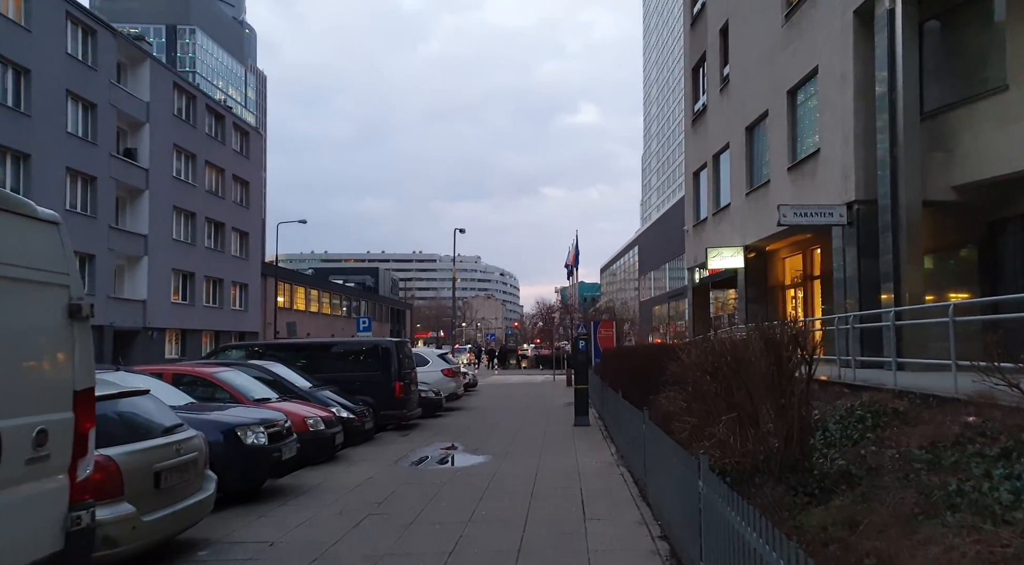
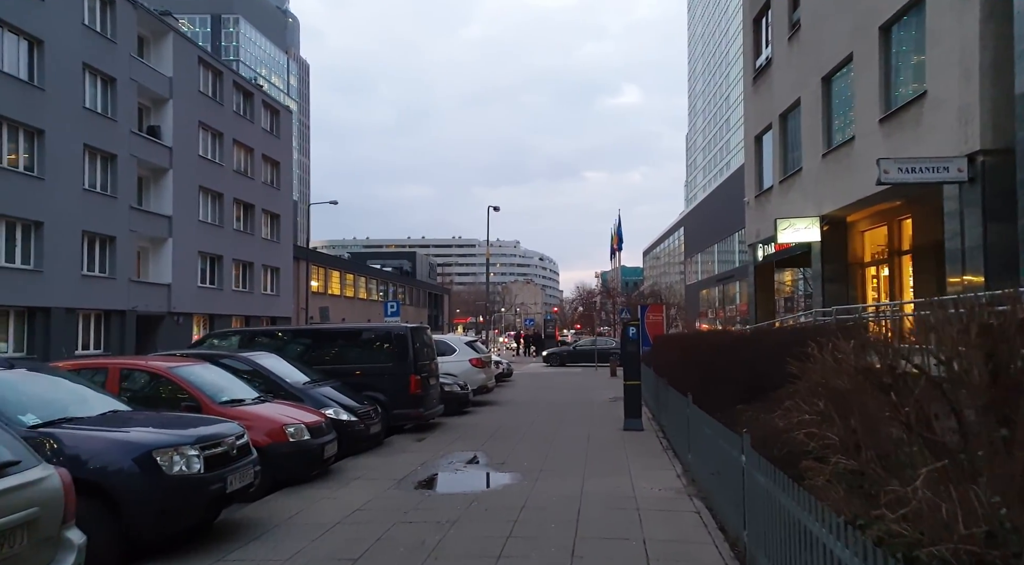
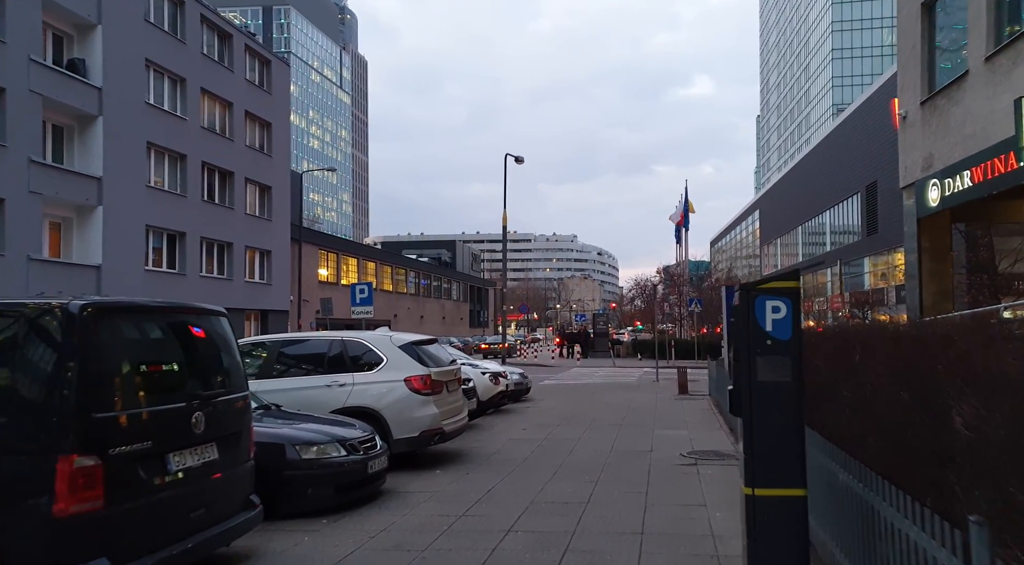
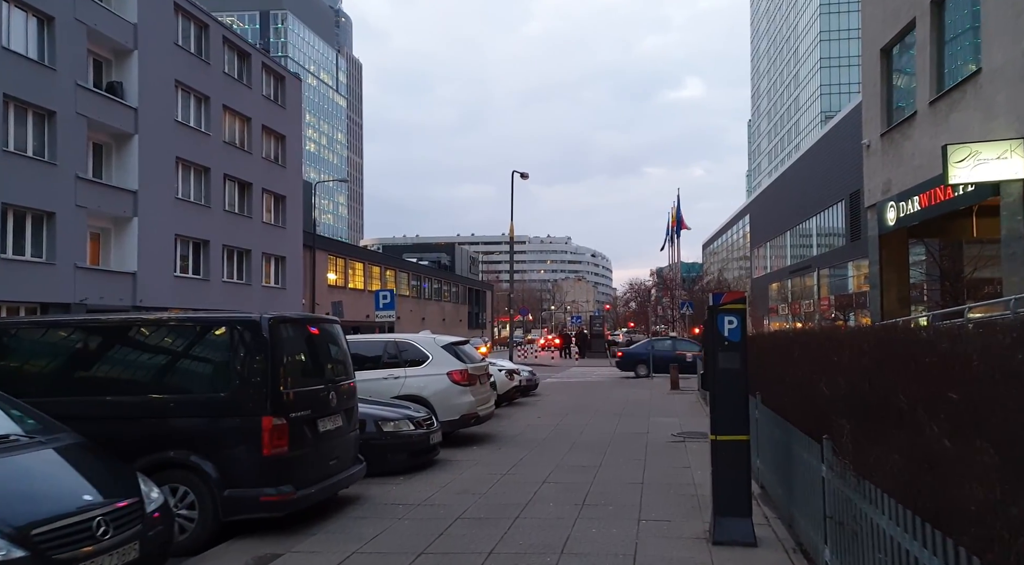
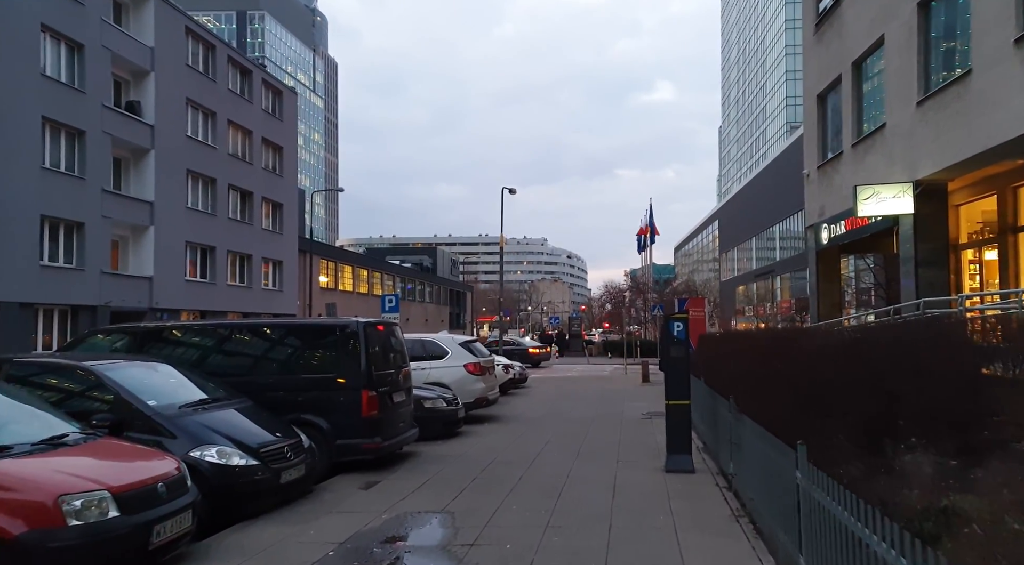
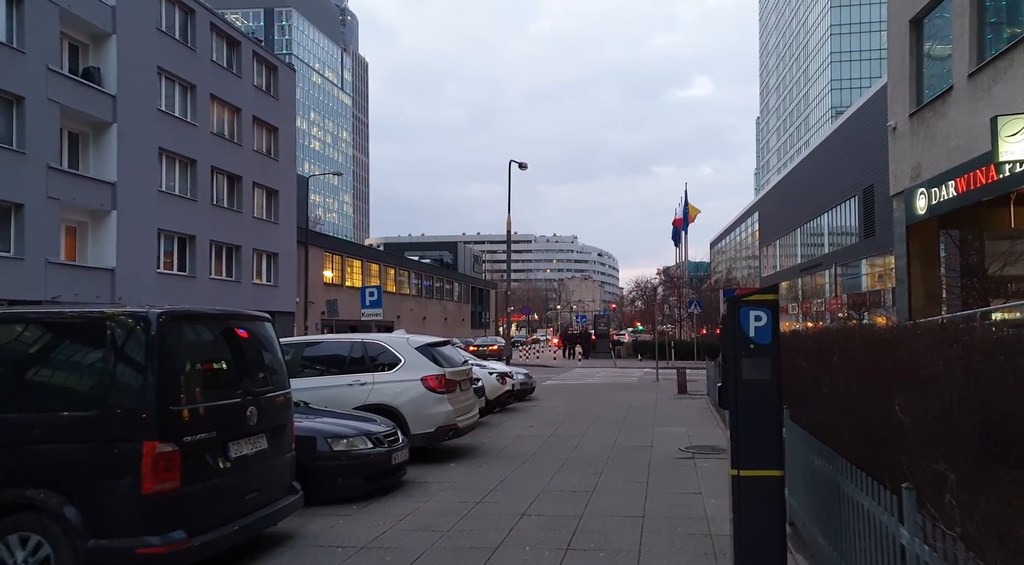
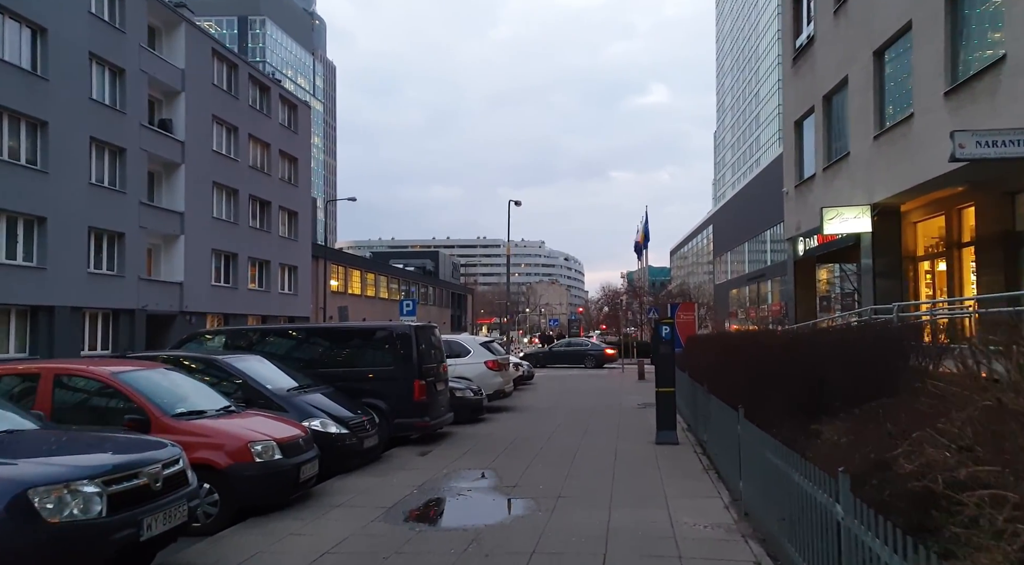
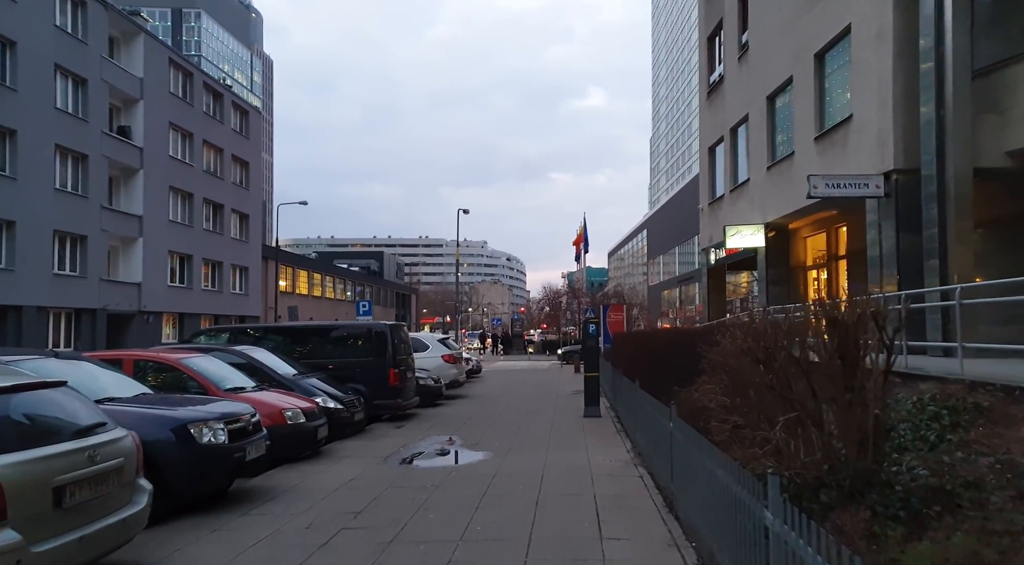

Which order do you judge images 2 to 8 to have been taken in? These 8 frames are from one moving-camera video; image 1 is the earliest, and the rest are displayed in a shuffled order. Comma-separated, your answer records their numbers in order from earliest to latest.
8, 2, 7, 5, 4, 6, 3
